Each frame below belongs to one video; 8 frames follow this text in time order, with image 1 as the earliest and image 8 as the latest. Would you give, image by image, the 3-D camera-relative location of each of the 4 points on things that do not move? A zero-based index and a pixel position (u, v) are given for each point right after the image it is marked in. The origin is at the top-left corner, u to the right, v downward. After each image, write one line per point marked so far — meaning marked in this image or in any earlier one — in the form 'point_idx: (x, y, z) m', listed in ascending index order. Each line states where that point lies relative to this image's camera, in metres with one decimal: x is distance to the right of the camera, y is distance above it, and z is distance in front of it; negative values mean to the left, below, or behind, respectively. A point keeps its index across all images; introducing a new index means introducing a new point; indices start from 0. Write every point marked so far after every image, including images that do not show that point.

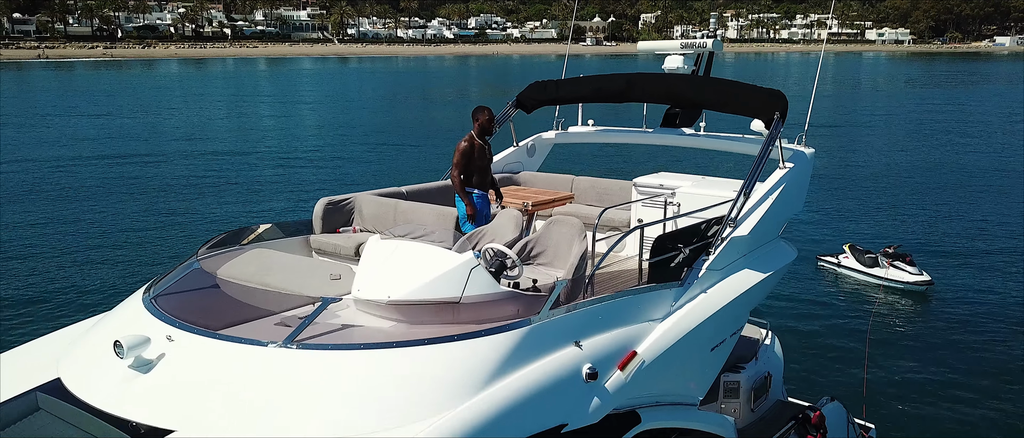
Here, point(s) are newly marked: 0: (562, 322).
0: (+0.3, -0.5, +4.2) m
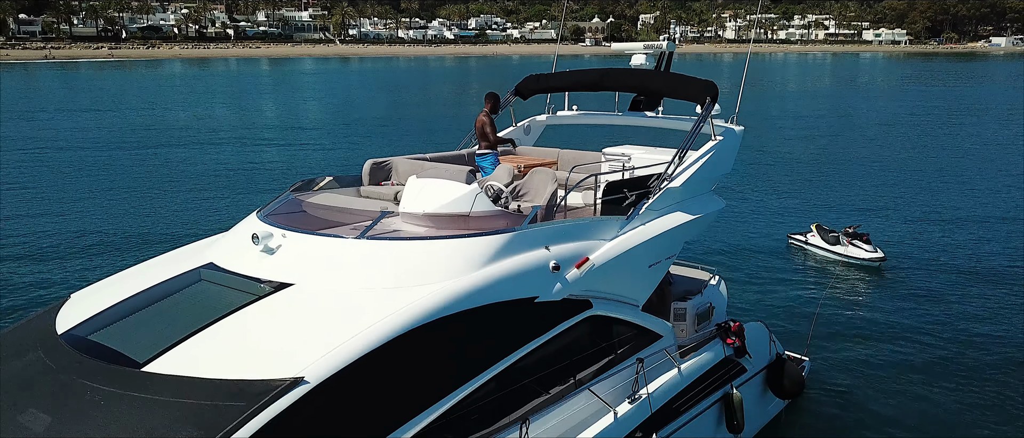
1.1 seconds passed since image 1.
0: (+0.2, -0.1, +6.2) m
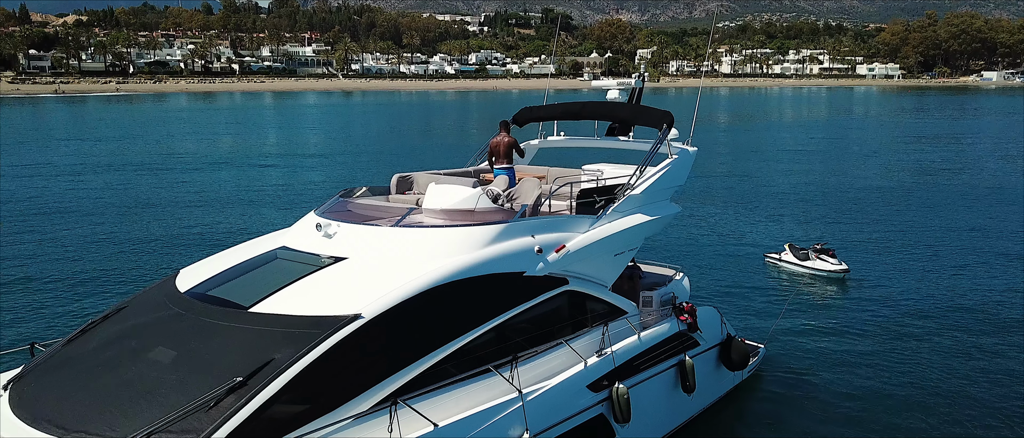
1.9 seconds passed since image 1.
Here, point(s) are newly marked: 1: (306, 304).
0: (+0.2, -0.1, +8.2) m
1: (-1.8, -0.7, +6.8) m
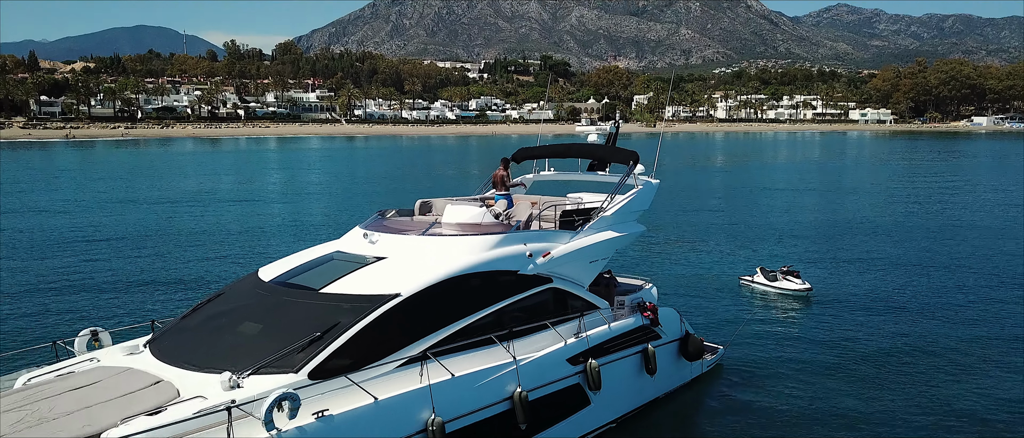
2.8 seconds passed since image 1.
0: (+0.1, -0.2, +10.7) m
1: (-1.9, -0.8, +9.3) m
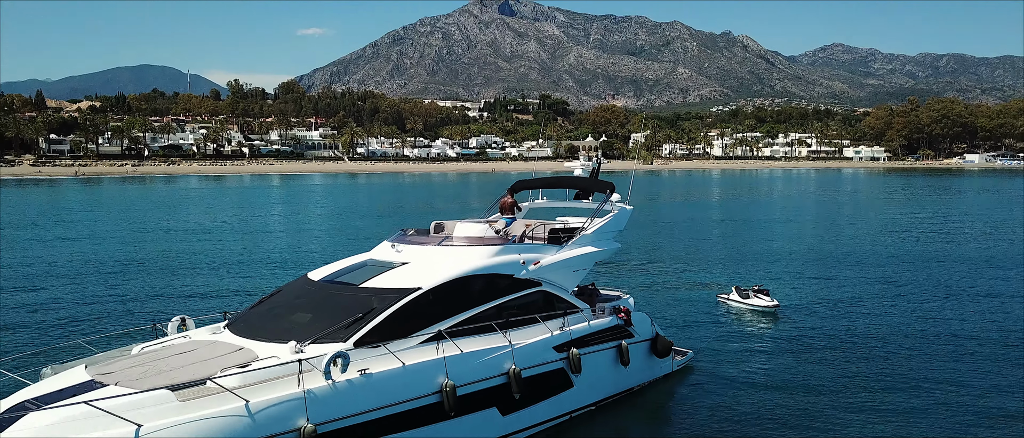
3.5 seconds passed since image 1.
0: (0.0, -0.5, +13.3) m
1: (-1.9, -1.0, +11.8) m
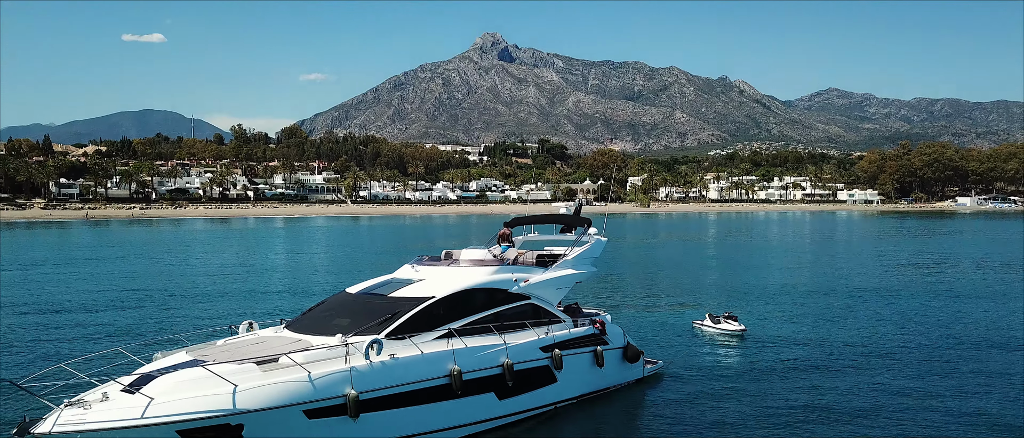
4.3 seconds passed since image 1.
0: (-0.1, -1.0, +16.6) m
1: (-2.0, -1.5, +15.1) m
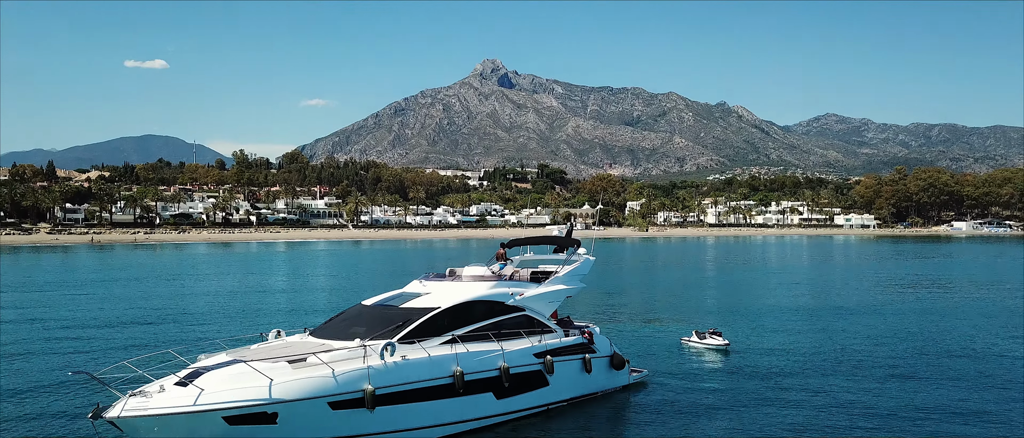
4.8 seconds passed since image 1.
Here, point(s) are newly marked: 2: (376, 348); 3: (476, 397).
0: (-0.2, -1.5, +18.7) m
1: (-2.1, -1.9, +17.2) m
2: (-2.7, -2.6, +15.3) m
3: (-0.8, -3.9, +16.6) m
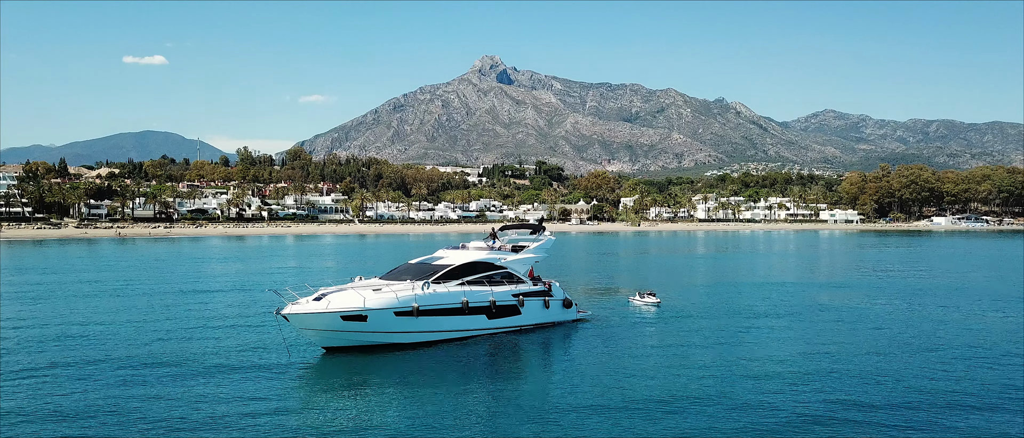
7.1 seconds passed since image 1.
0: (-0.7, -1.2, +29.8) m
1: (-2.6, -1.6, +28.3) m
2: (-3.2, -2.3, +26.5) m
3: (-1.3, -3.5, +27.8) m
